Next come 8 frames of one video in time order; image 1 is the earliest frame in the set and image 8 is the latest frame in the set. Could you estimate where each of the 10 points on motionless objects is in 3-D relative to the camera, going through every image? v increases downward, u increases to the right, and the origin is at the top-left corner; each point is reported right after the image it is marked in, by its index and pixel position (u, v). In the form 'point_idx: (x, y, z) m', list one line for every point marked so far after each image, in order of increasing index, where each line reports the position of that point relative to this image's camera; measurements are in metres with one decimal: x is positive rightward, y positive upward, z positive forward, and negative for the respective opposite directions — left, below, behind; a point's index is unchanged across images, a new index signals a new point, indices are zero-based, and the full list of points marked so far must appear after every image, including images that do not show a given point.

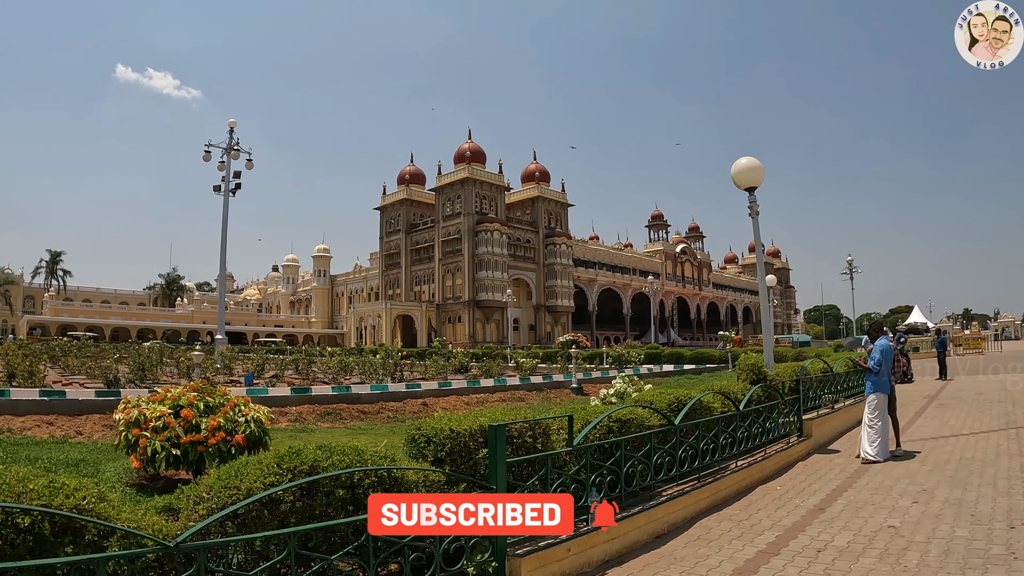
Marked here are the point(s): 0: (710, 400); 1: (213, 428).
0: (+2.2, -1.3, +6.9) m
1: (-3.8, -1.8, +7.8) m
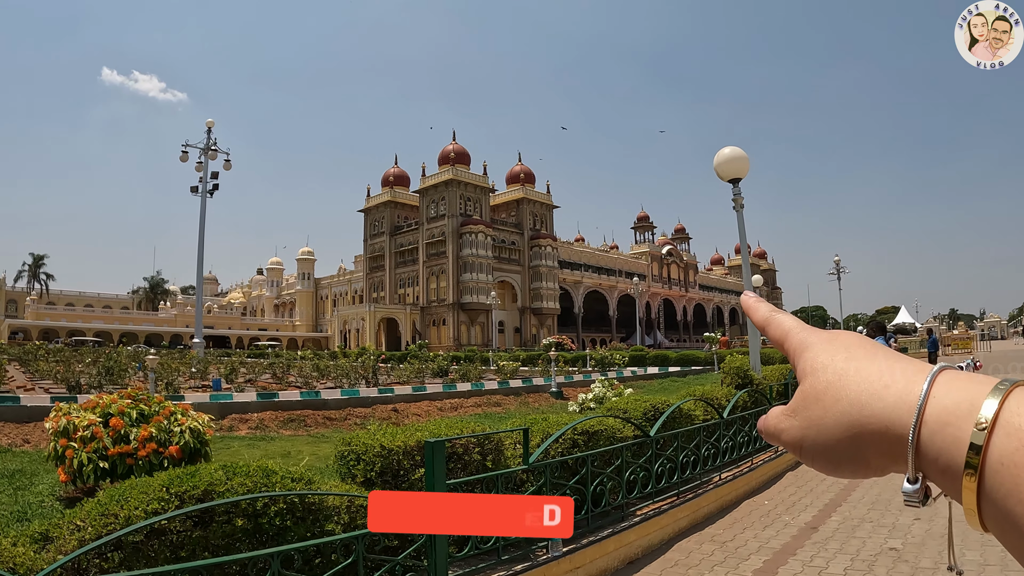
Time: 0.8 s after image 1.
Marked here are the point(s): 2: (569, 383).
0: (+1.8, -1.2, +6.2) m
1: (-4.2, -1.7, +7.0) m
2: (+1.7, -3.0, +19.0) m
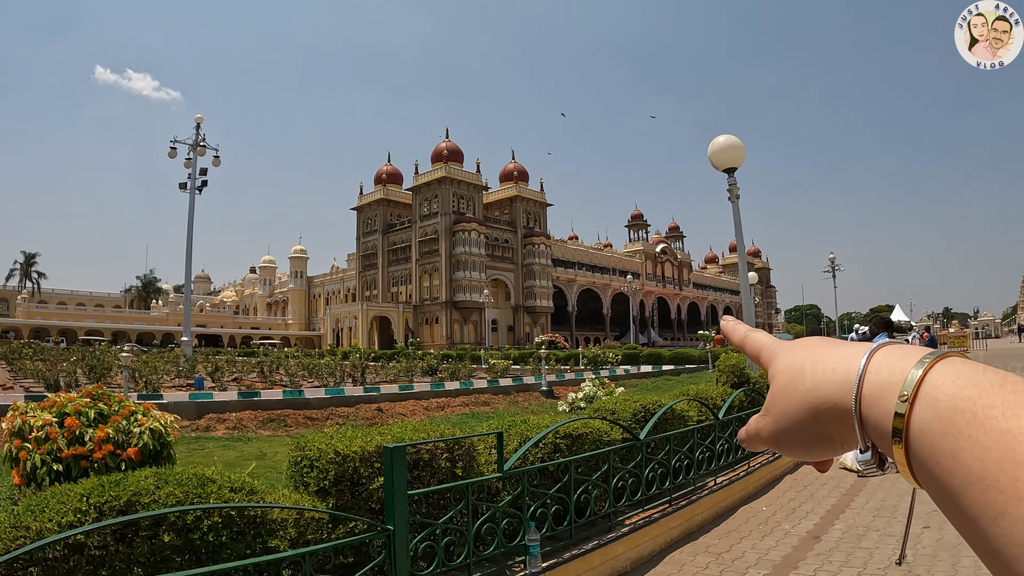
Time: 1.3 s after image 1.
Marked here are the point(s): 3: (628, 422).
0: (+1.6, -1.1, +5.8) m
1: (-4.4, -1.6, +6.6) m
2: (+1.4, -2.9, +18.6) m
3: (+0.9, -1.1, +5.1) m
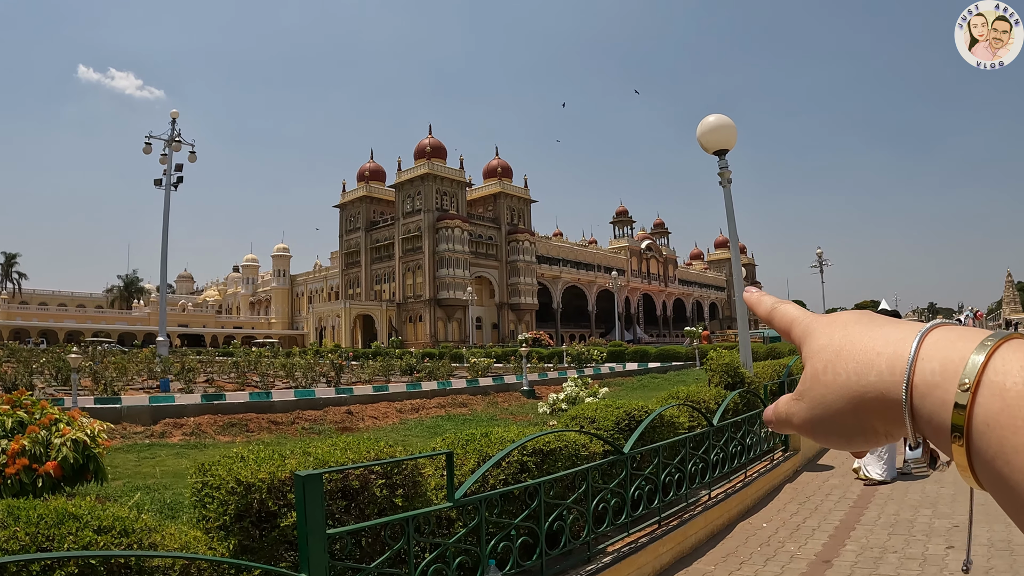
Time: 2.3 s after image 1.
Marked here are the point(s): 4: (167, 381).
0: (+1.4, -1.1, +5.2) m
1: (-4.7, -1.6, +5.8) m
2: (+0.9, -2.7, +17.9) m
3: (+0.7, -1.0, +4.4) m
4: (-10.7, -2.9, +19.2) m
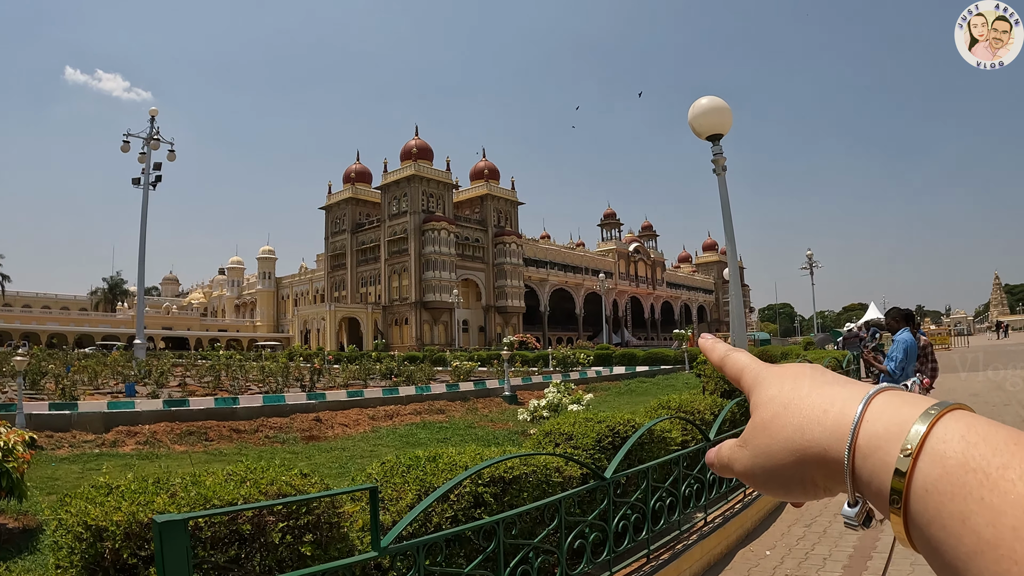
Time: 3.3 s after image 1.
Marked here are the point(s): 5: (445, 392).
0: (+1.1, -1.0, +4.5) m
1: (-4.9, -1.5, +5.0) m
2: (+0.4, -2.7, +17.2) m
3: (+0.5, -1.0, +3.7) m
4: (-11.2, -2.9, +18.3) m
5: (-1.6, -2.5, +14.7) m
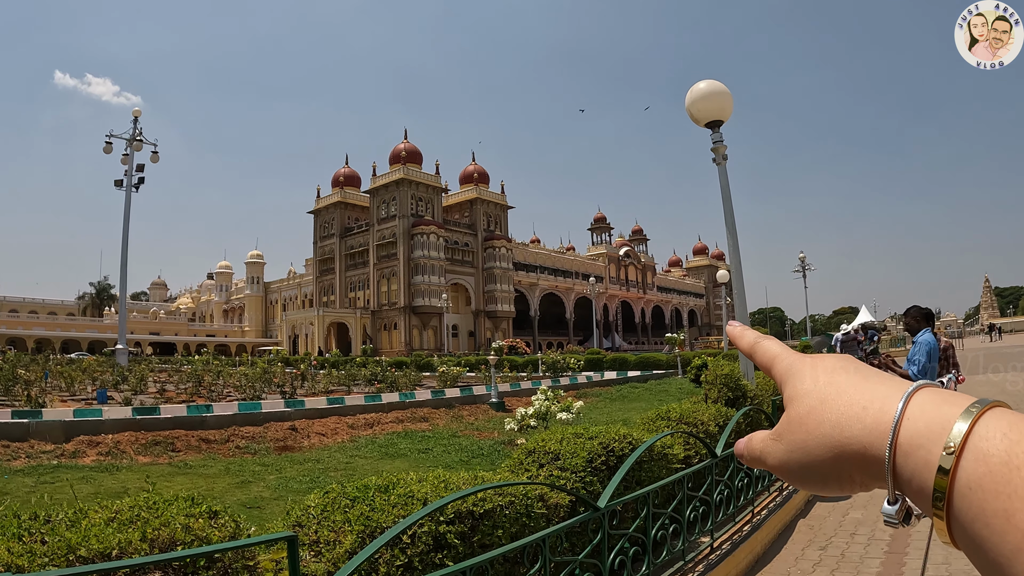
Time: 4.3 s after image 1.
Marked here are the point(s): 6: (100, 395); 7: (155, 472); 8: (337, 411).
0: (+1.0, -1.0, +4.0) m
1: (-5.1, -1.5, +4.4) m
2: (+0.1, -2.8, +16.6) m
3: (+0.3, -0.9, +3.2) m
4: (-11.6, -3.0, +17.6) m
5: (-1.9, -2.5, +14.1) m
6: (-11.3, -2.9, +16.9) m
7: (-5.0, -2.6, +8.7) m
8: (-3.5, -2.5, +12.6) m
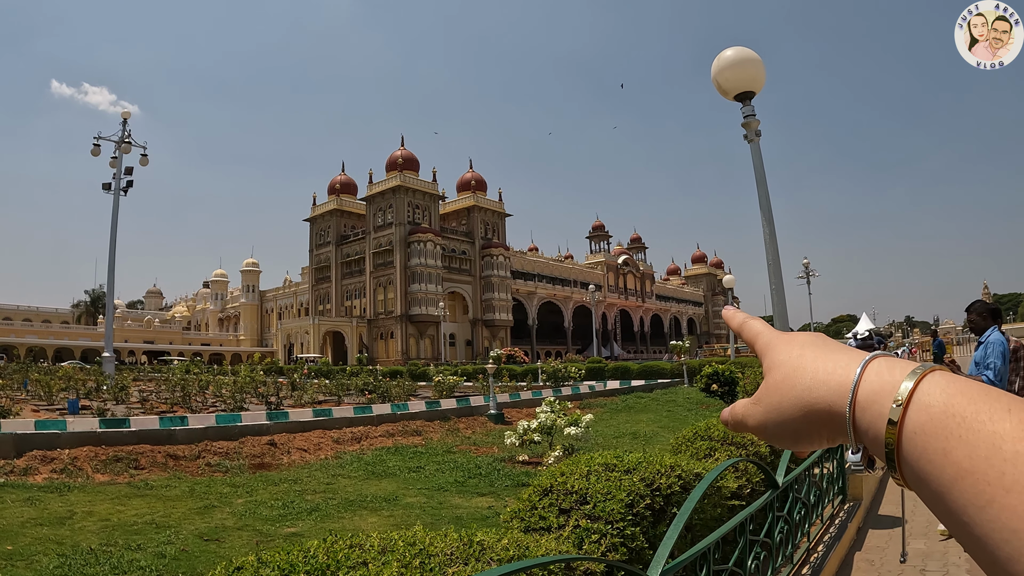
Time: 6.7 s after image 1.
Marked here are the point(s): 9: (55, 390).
0: (+1.0, -0.9, +3.1) m
1: (-5.0, -1.4, +3.4) m
2: (0.0, -2.9, +15.7) m
3: (+0.4, -0.8, +2.3) m
4: (-11.6, -3.1, +16.6) m
5: (-1.9, -2.6, +13.2) m
6: (-11.3, -3.1, +15.9) m
7: (-5.0, -2.6, +7.8) m
8: (-3.5, -2.5, +11.7) m
9: (-13.4, -3.0, +18.2) m
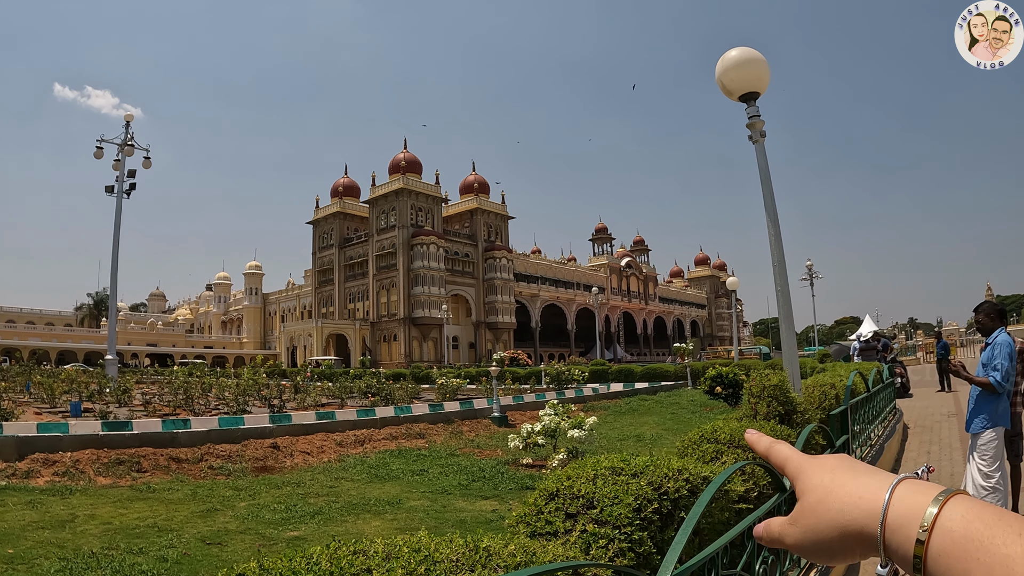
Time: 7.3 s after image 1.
0: (+1.1, -0.9, +3.0) m
1: (-5.0, -1.4, +3.4) m
2: (+0.1, -3.0, +15.7) m
3: (+0.4, -0.8, +2.3) m
4: (-11.5, -3.2, +16.6) m
5: (-1.8, -2.6, +13.2) m
6: (-11.2, -3.1, +15.9) m
7: (-5.0, -2.7, +7.8) m
8: (-3.4, -2.6, +11.6) m
9: (-13.4, -3.1, +18.2) m
